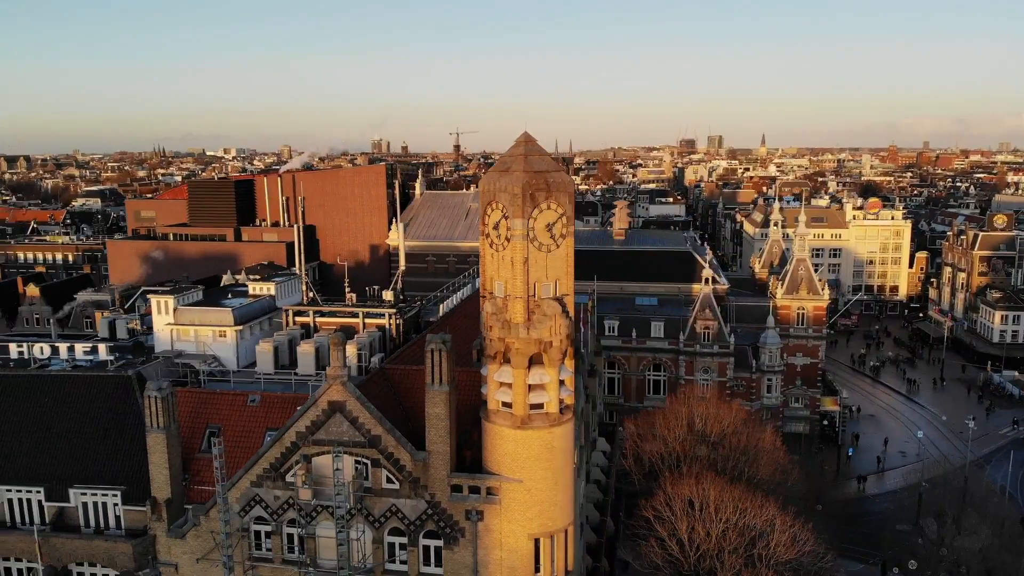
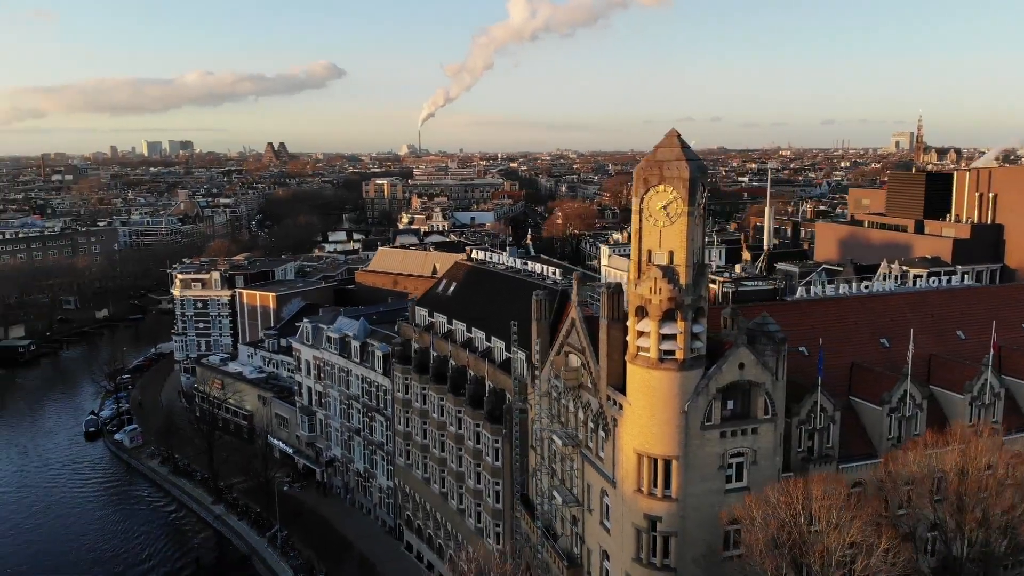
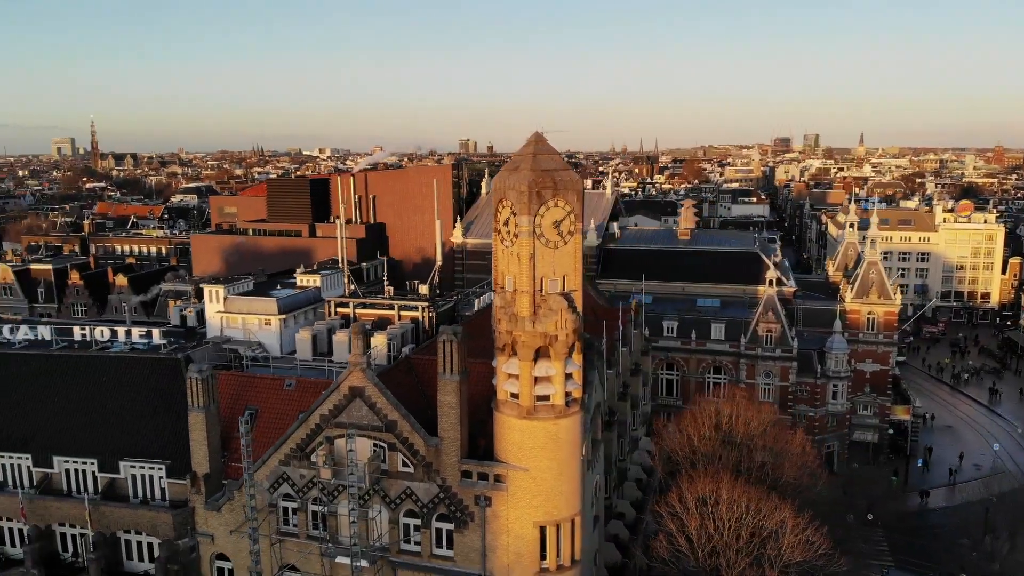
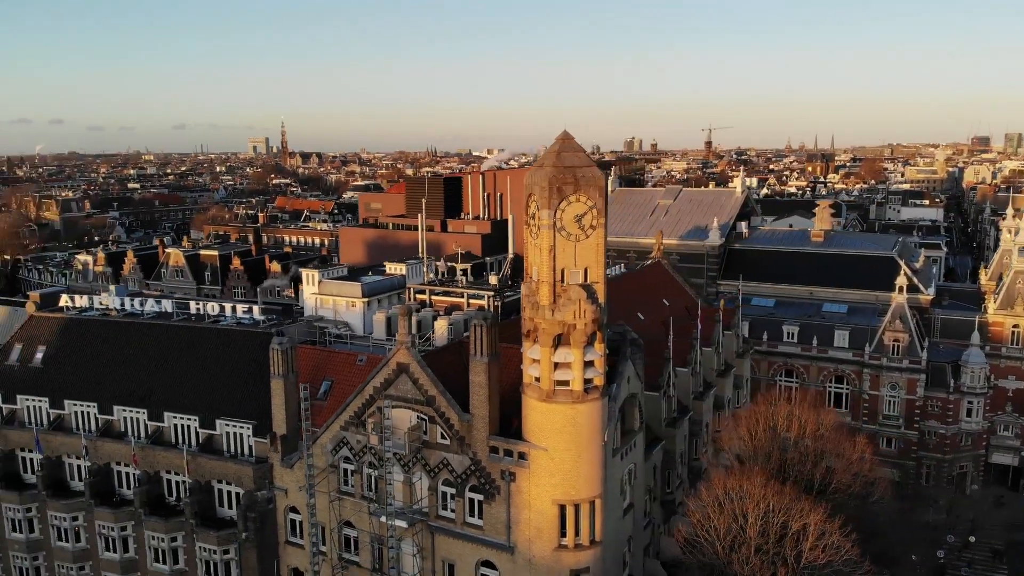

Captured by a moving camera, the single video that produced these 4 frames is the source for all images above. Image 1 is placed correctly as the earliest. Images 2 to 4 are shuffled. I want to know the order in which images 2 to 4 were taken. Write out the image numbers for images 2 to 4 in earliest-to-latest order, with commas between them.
3, 4, 2
